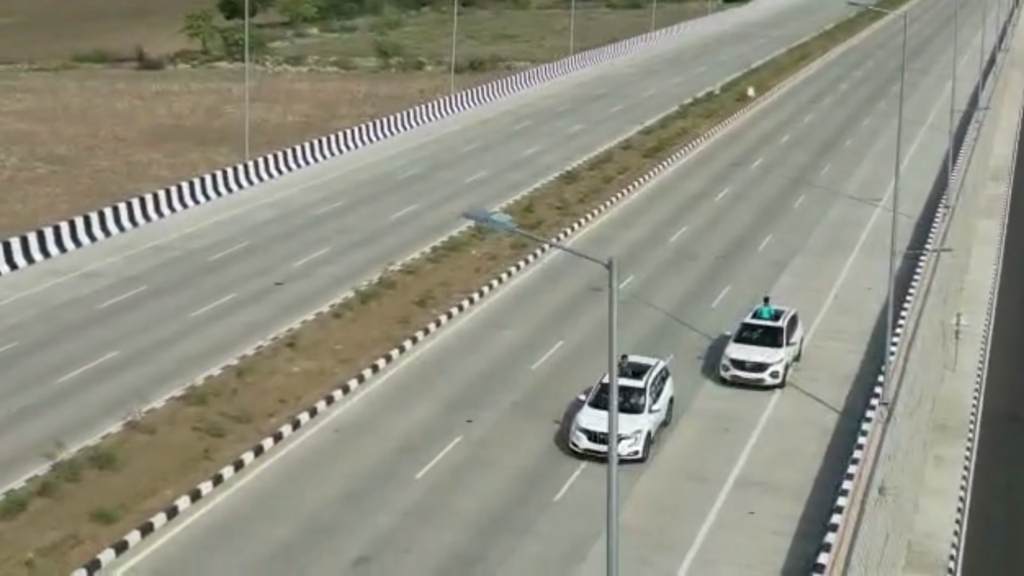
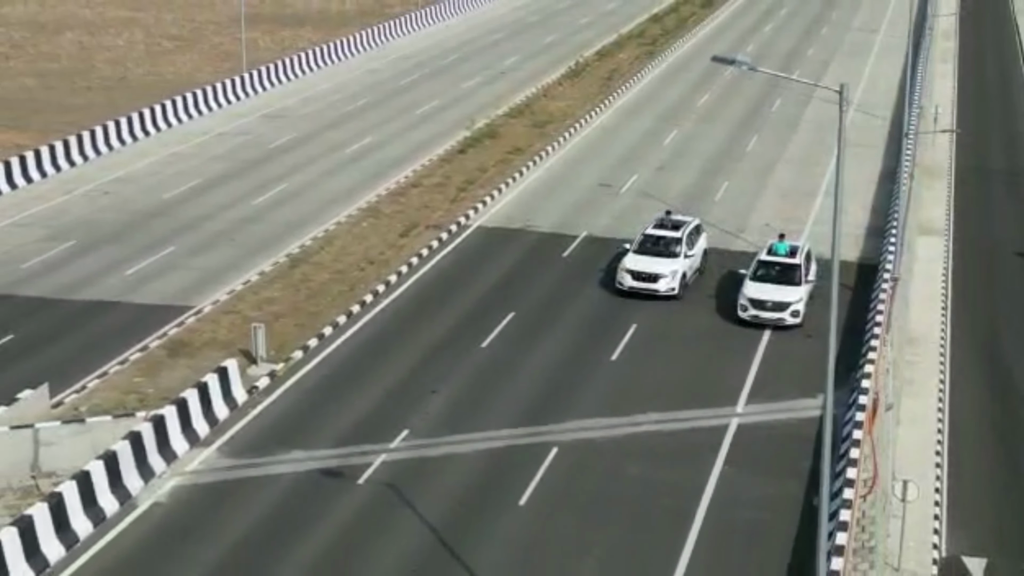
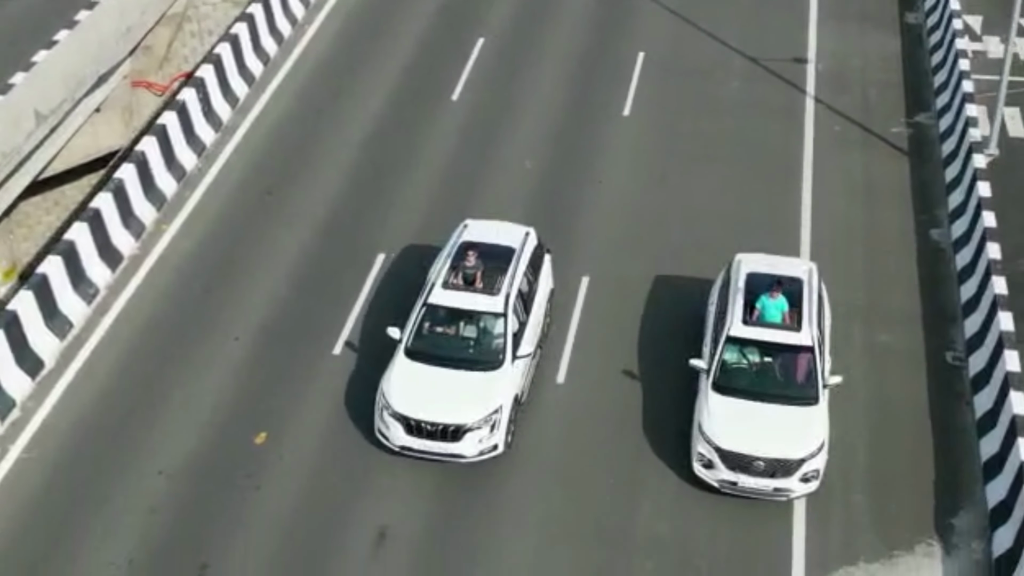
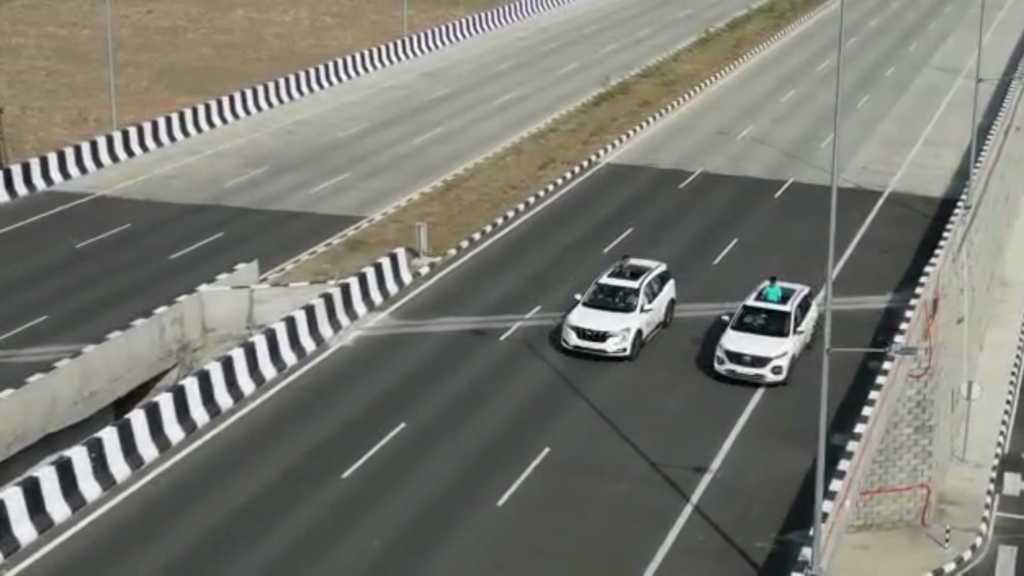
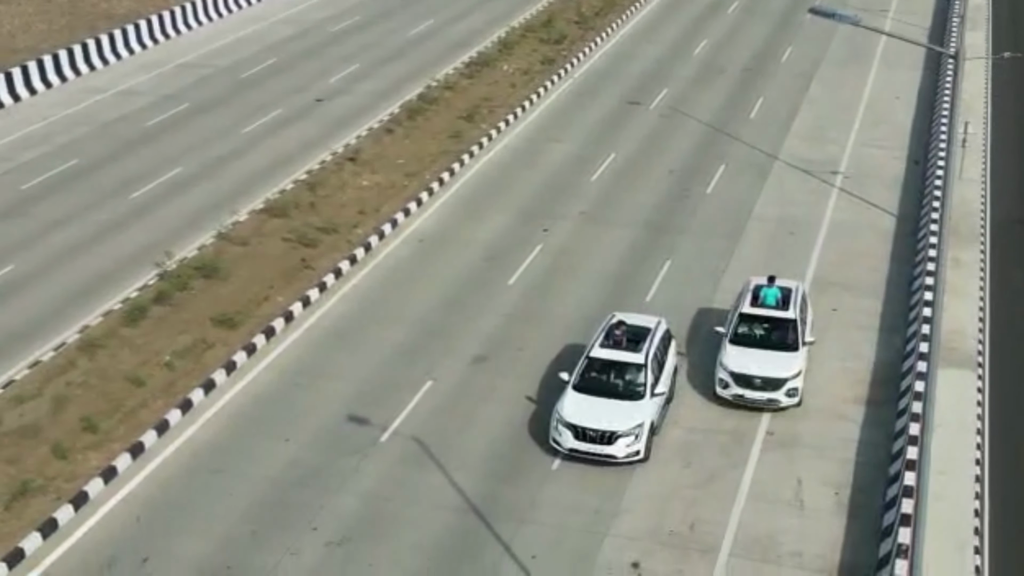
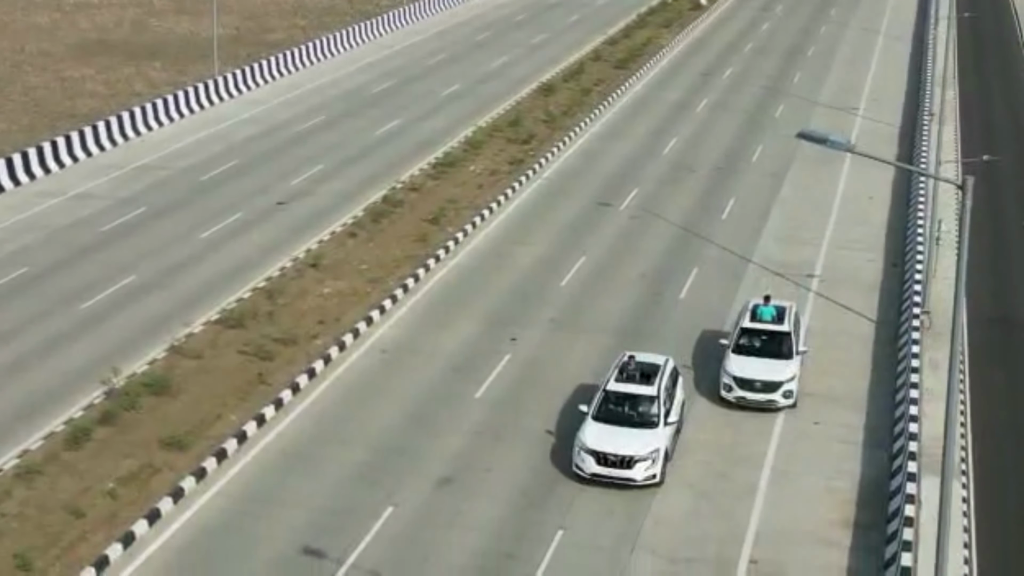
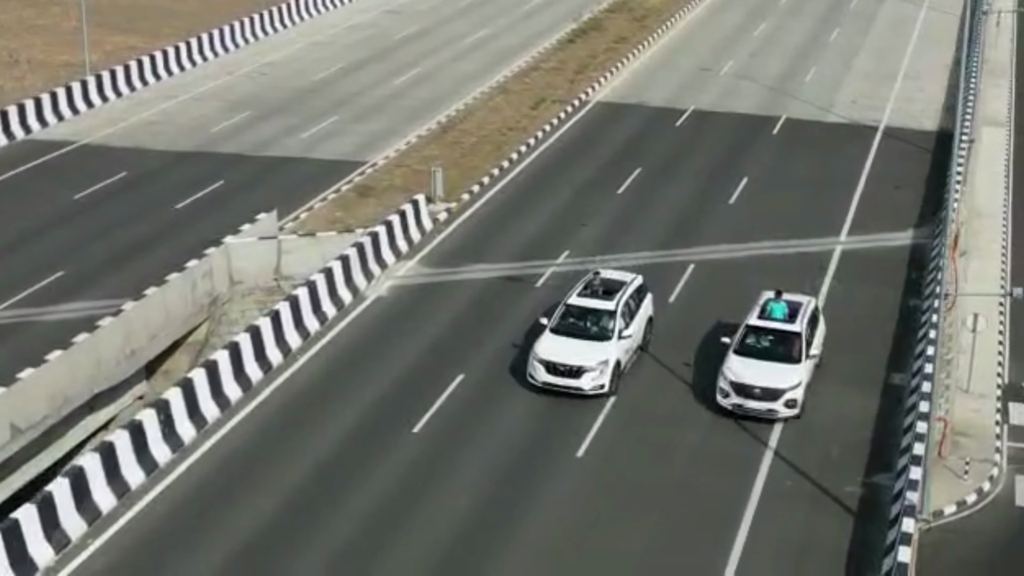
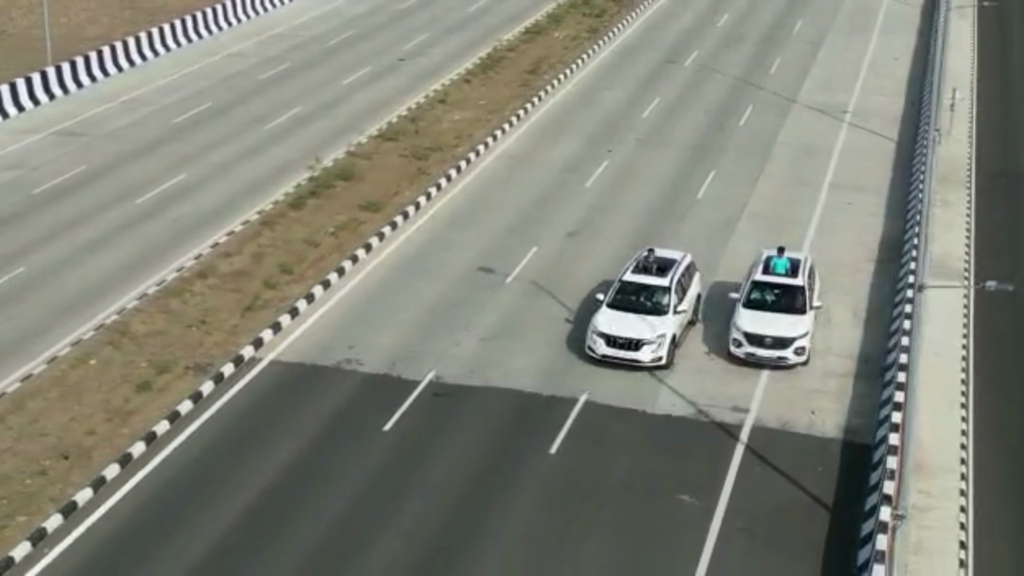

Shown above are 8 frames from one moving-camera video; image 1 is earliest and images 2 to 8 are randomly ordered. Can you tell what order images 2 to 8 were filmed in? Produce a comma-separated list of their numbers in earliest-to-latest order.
6, 5, 8, 2, 4, 7, 3
